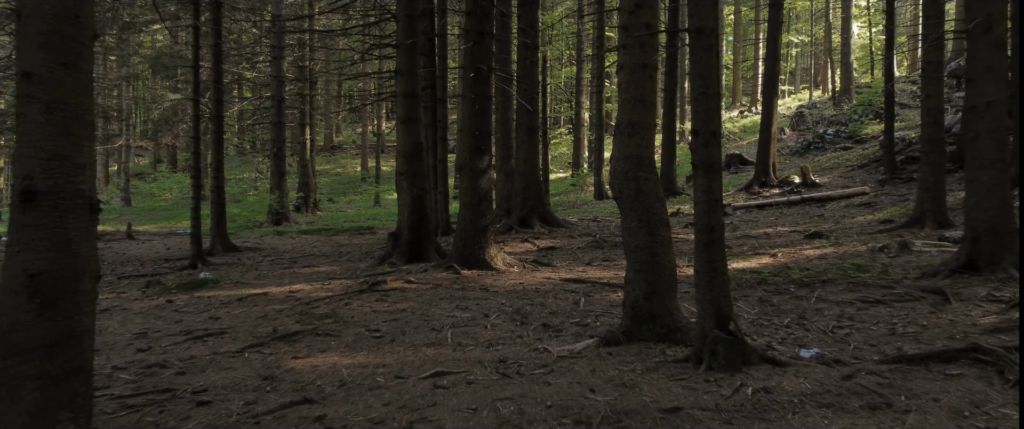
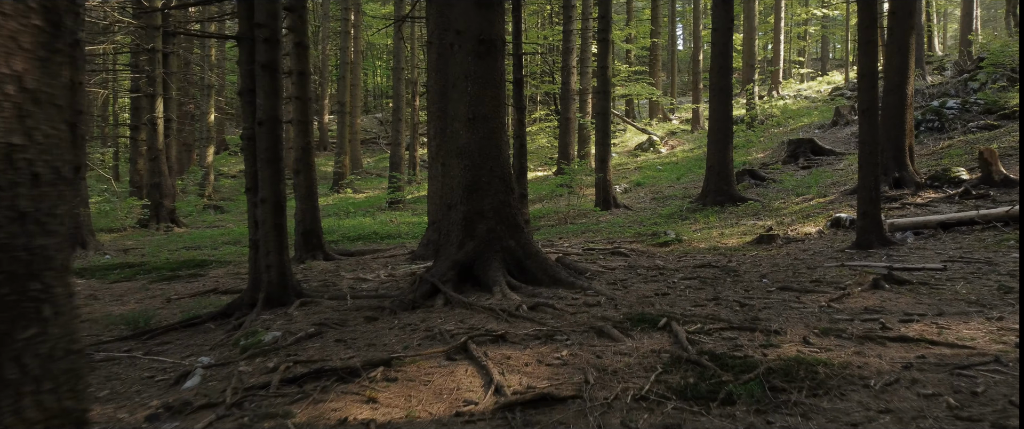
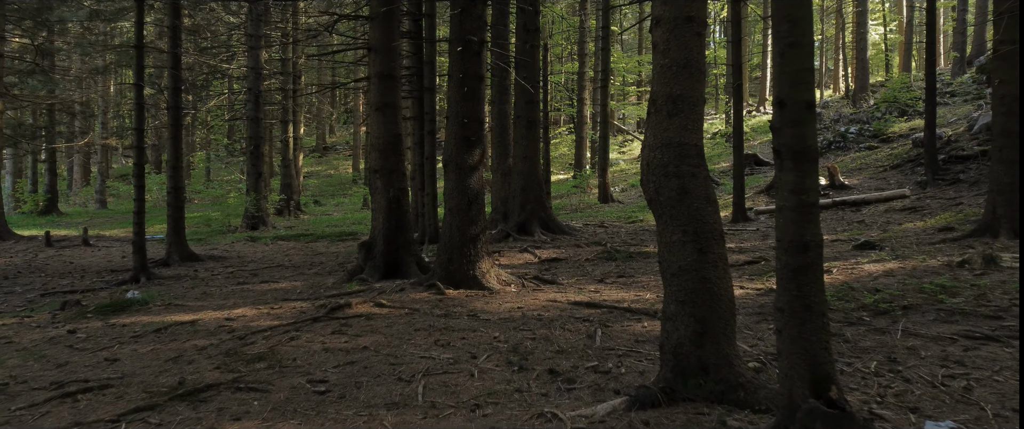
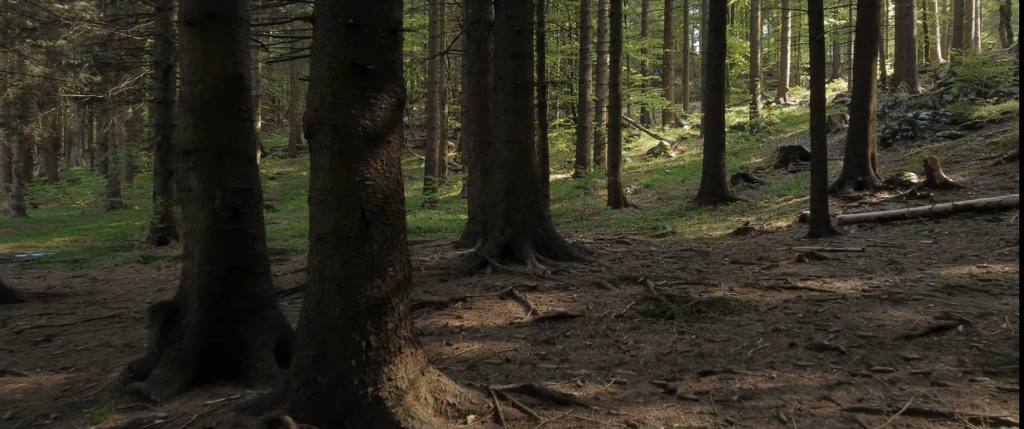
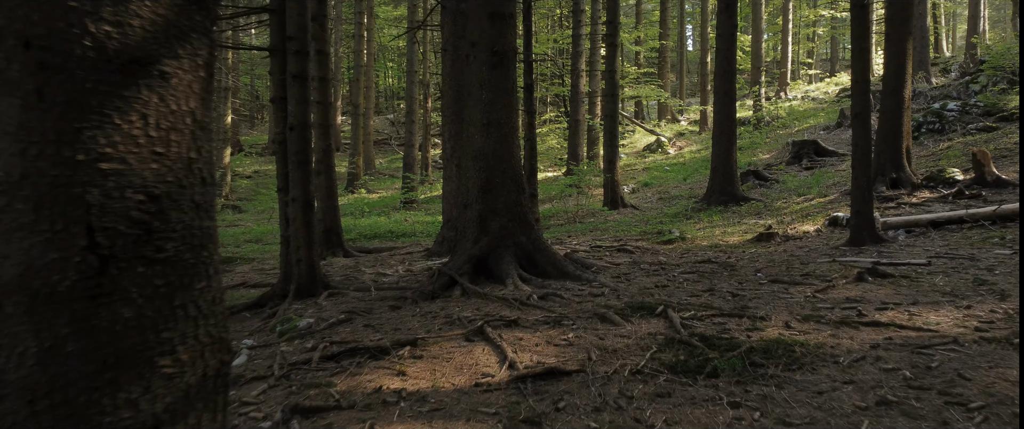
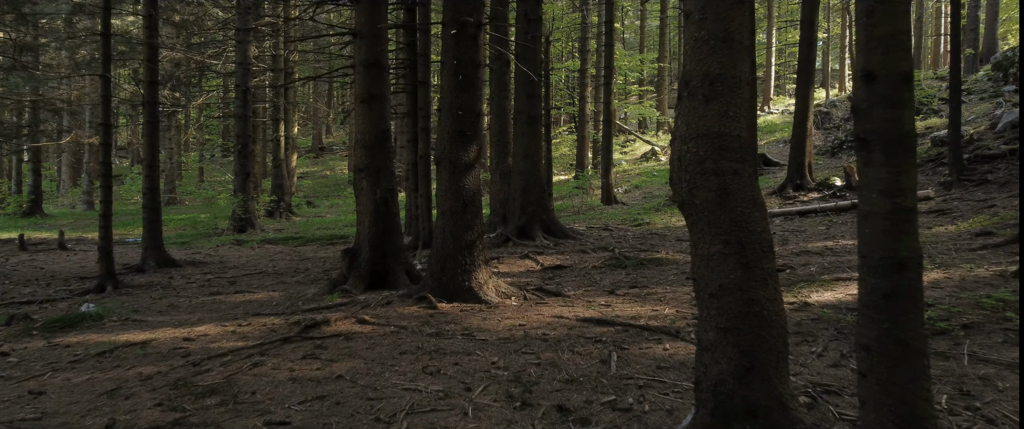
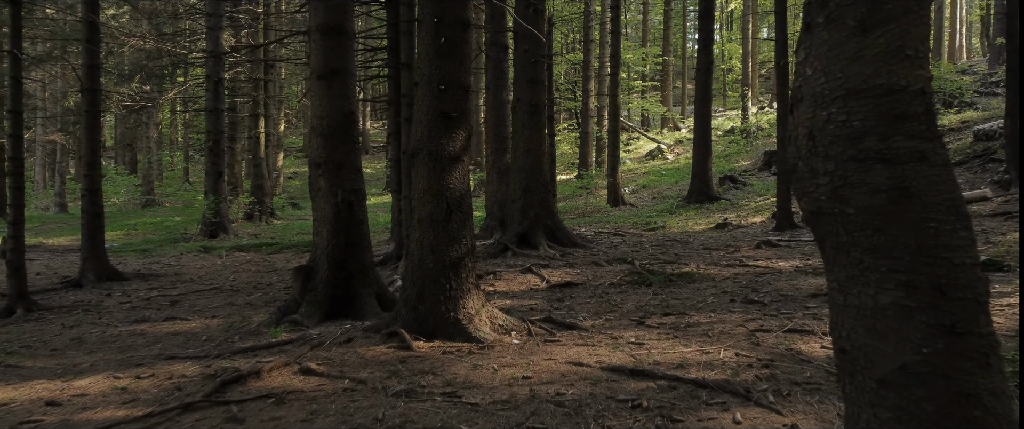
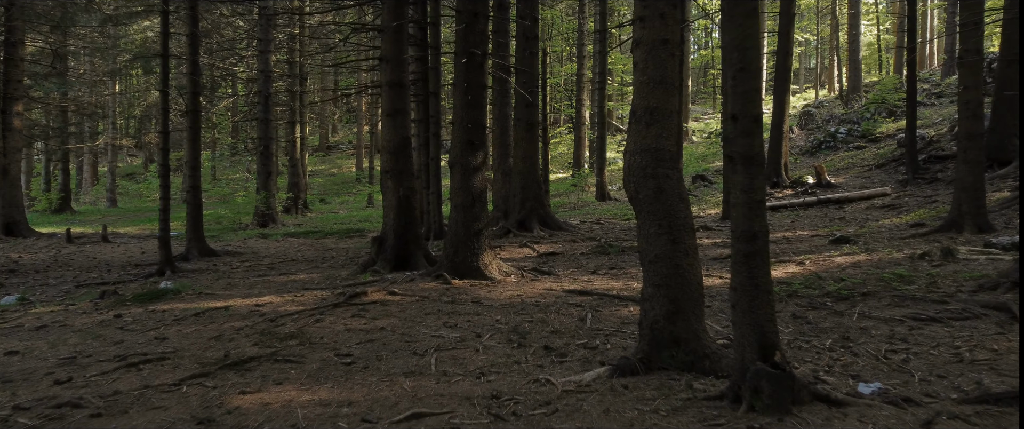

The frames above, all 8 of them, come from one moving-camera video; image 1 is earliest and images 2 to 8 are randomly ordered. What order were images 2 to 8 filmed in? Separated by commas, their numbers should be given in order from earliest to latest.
8, 3, 6, 7, 4, 5, 2
